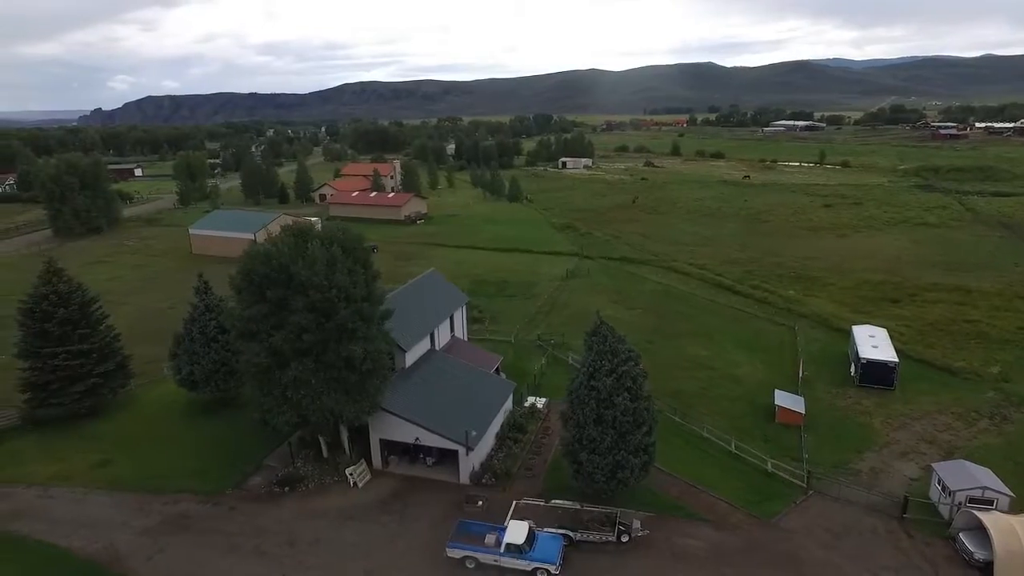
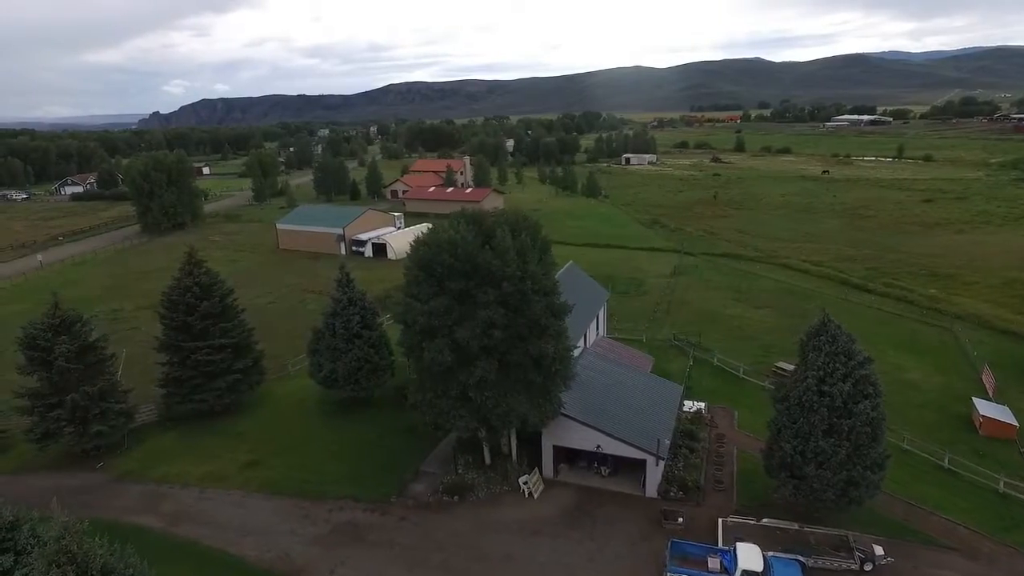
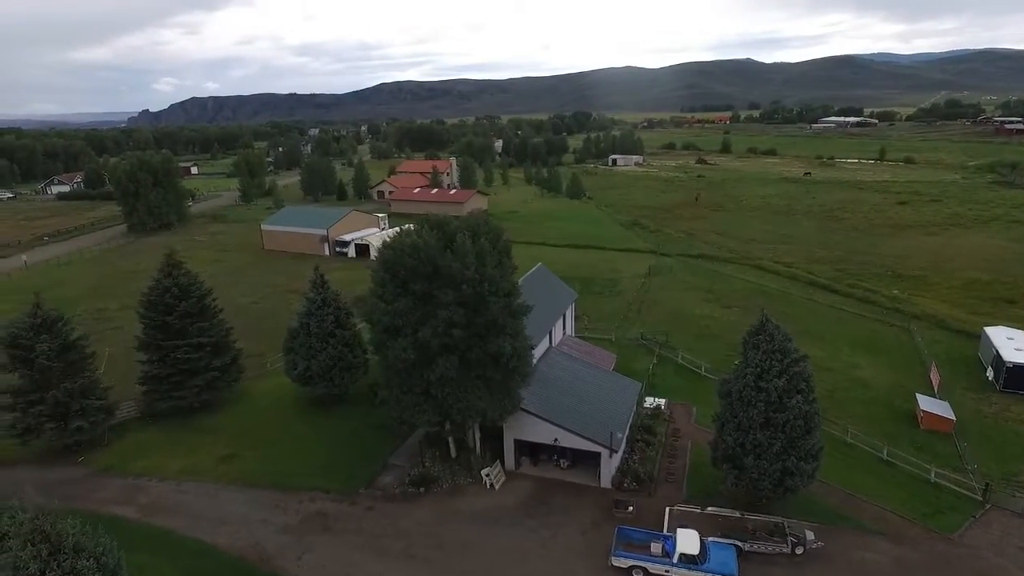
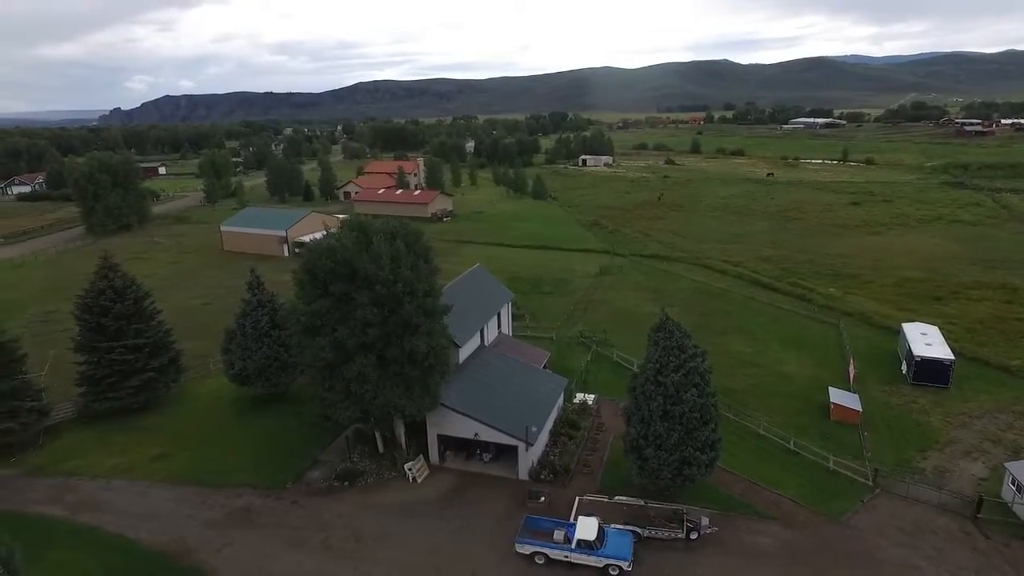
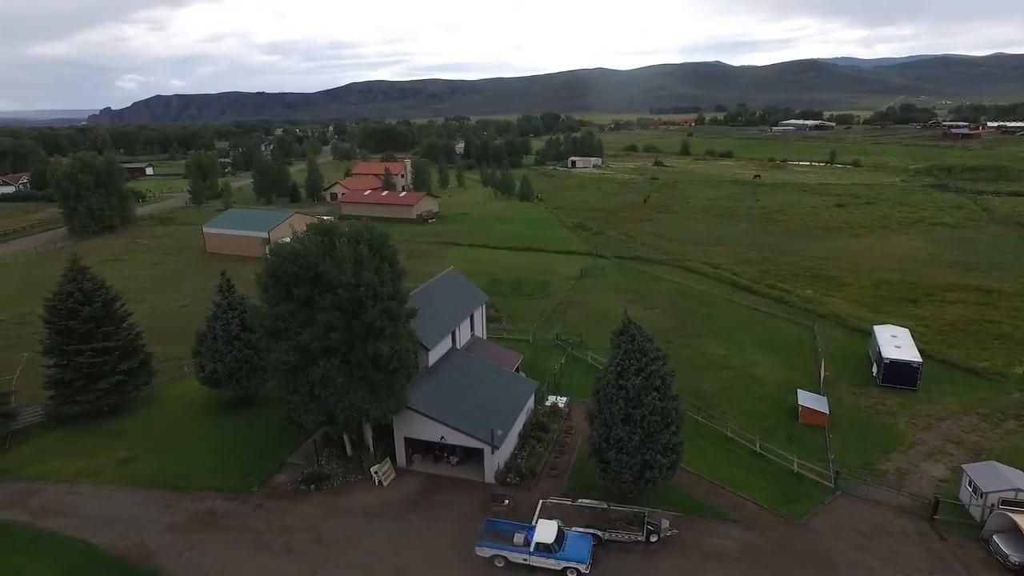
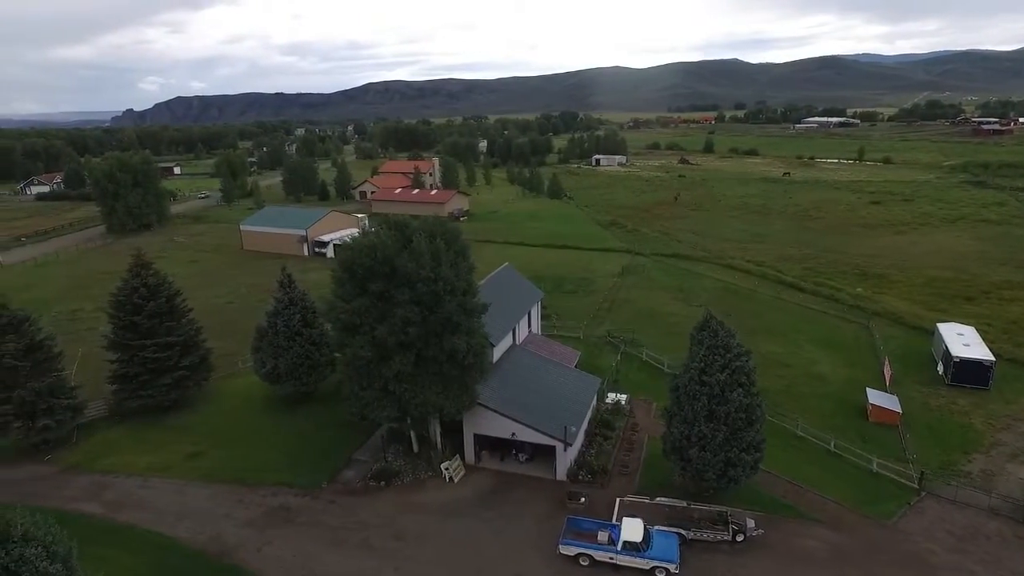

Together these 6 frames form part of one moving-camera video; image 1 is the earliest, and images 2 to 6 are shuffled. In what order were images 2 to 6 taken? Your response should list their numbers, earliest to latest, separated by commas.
5, 4, 6, 3, 2
